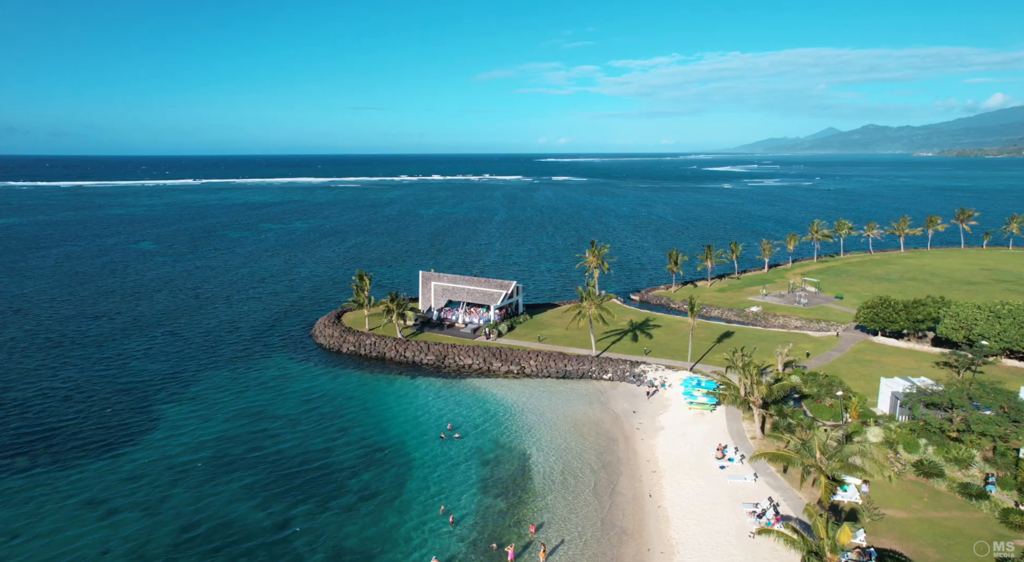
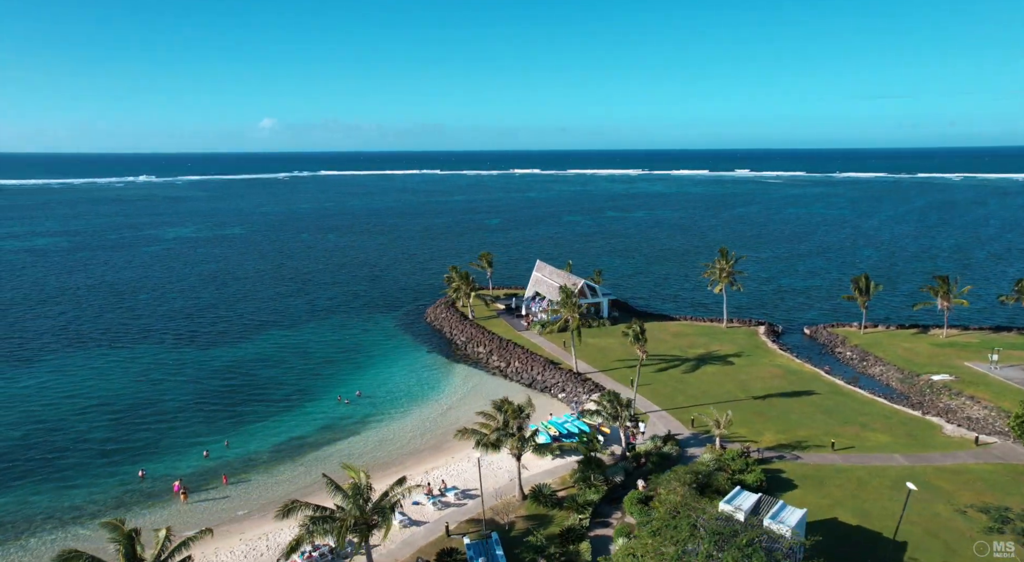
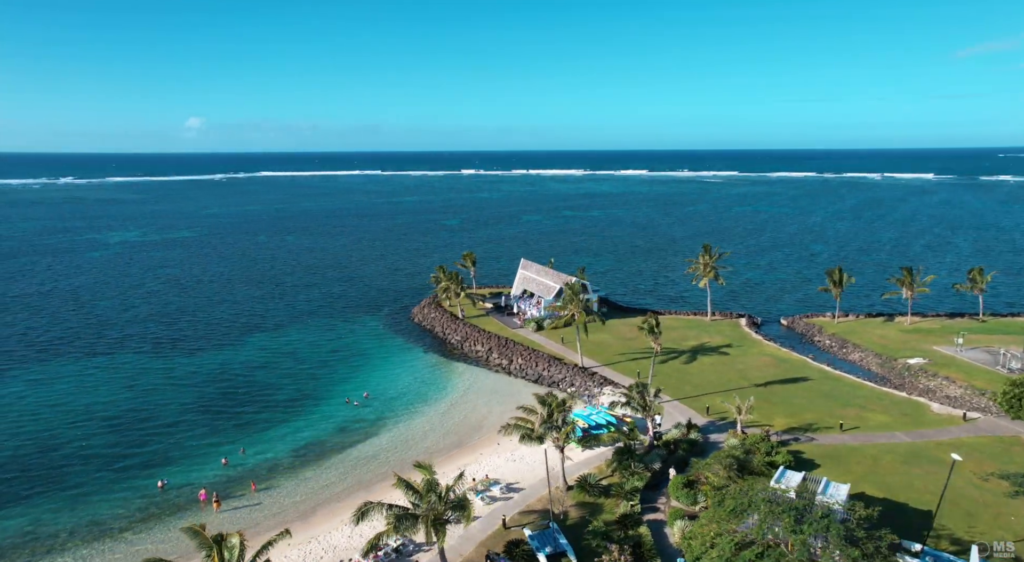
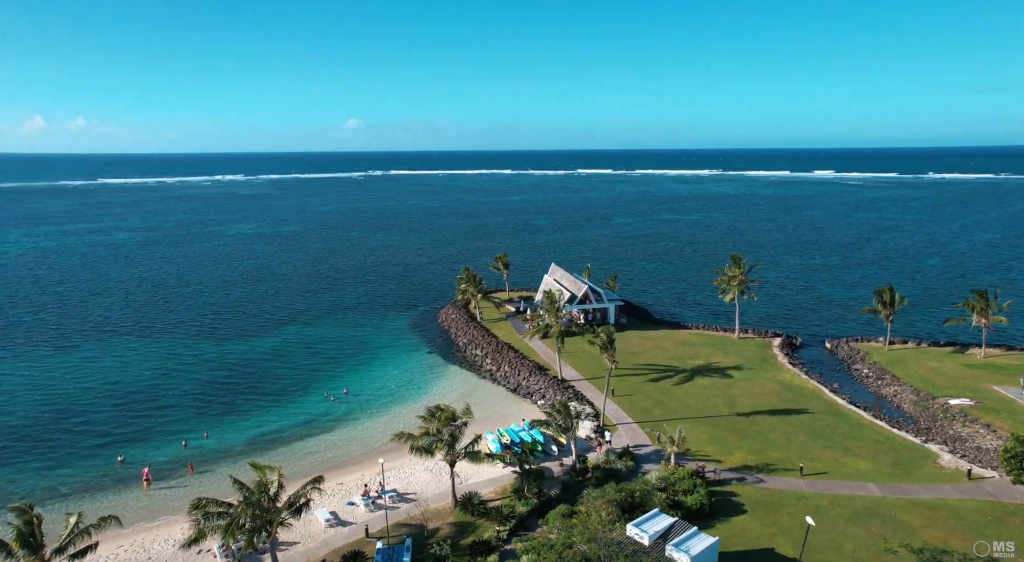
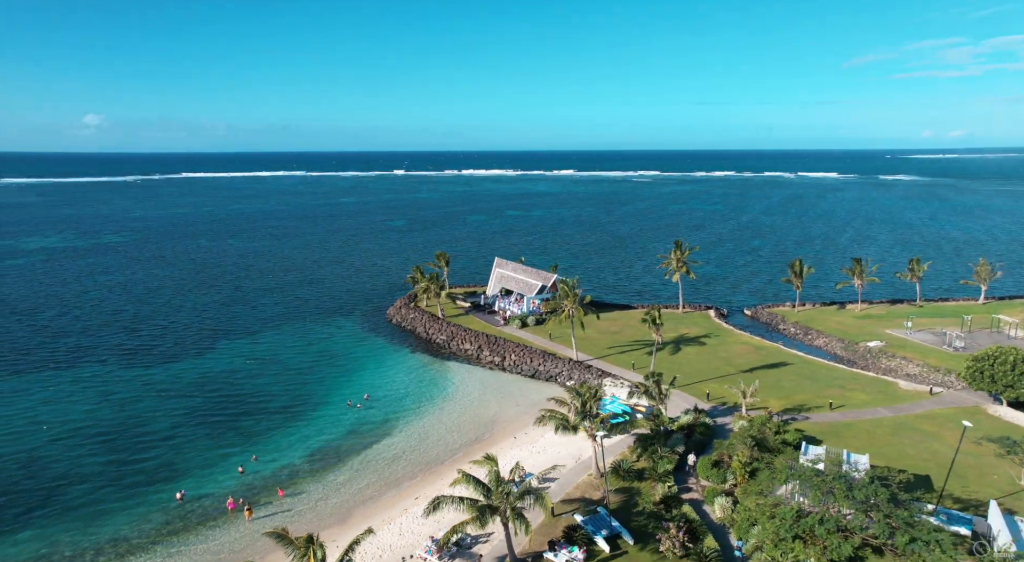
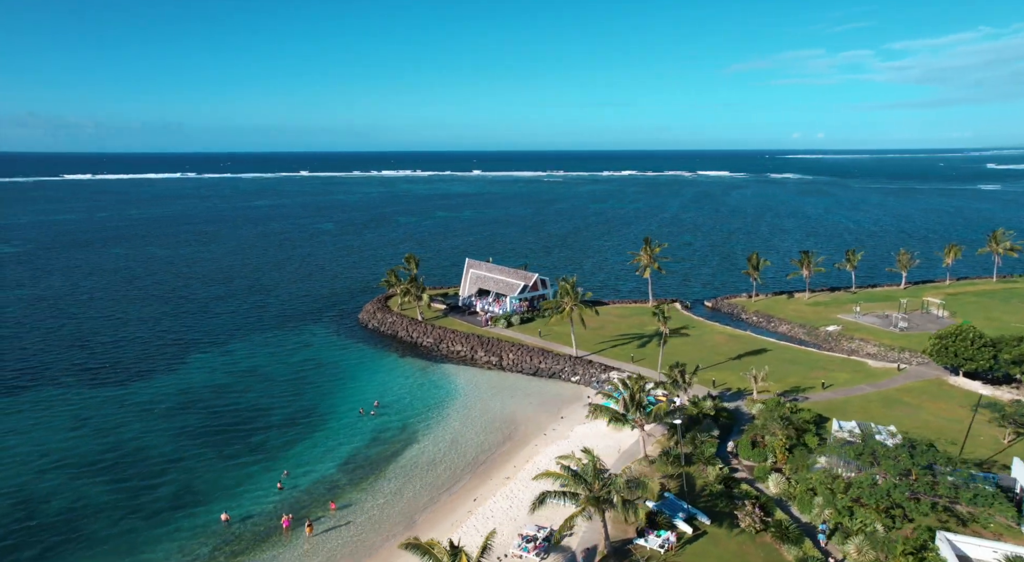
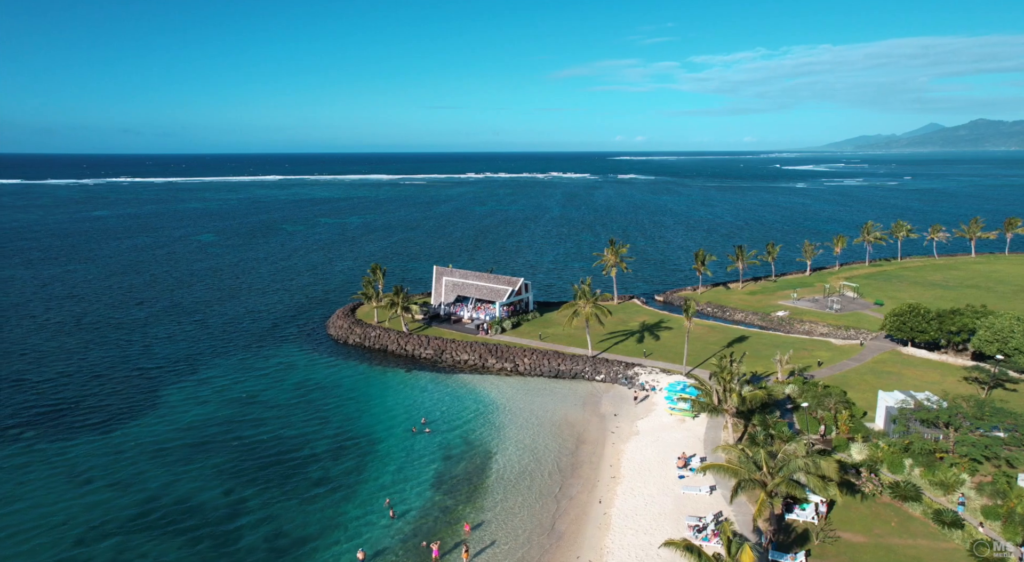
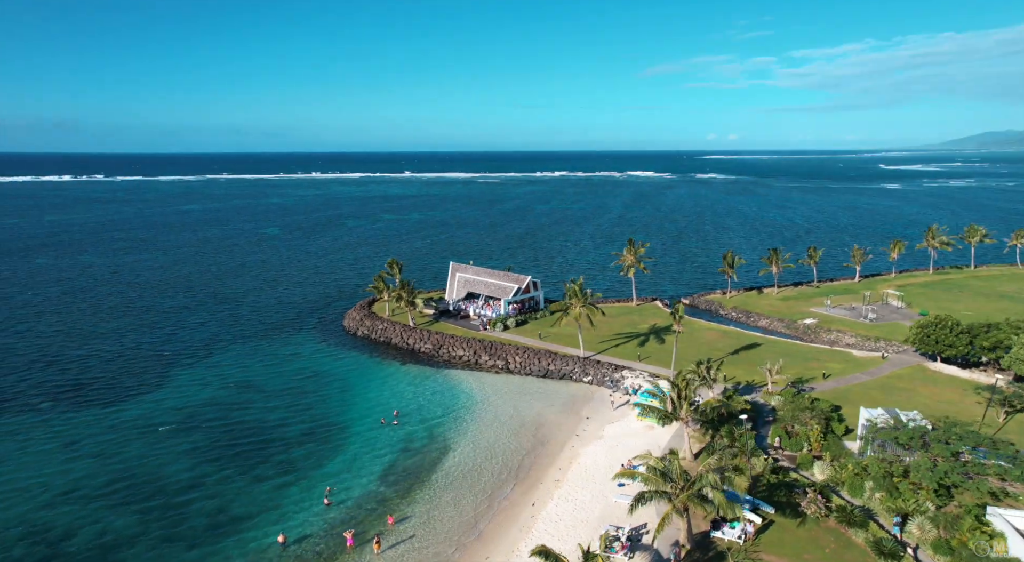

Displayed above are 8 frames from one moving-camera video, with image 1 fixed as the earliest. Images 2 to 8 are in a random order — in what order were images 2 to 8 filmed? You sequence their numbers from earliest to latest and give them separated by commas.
7, 8, 6, 5, 3, 2, 4
